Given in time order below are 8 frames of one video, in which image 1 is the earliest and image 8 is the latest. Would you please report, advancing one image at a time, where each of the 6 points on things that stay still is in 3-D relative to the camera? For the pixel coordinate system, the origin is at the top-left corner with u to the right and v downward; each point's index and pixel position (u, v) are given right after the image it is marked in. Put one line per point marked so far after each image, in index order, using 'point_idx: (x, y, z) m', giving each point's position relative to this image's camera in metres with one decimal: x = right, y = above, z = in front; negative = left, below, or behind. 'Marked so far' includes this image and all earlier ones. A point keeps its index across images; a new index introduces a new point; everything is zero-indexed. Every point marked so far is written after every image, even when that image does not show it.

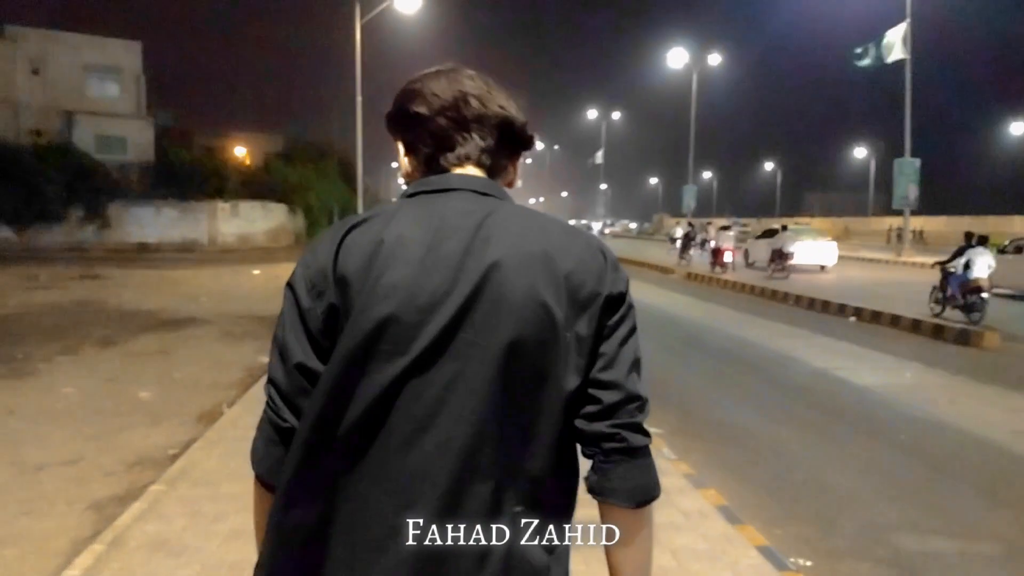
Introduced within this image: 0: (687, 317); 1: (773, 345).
0: (+3.1, -0.5, +16.7) m
1: (+3.6, -0.8, +13.5) m
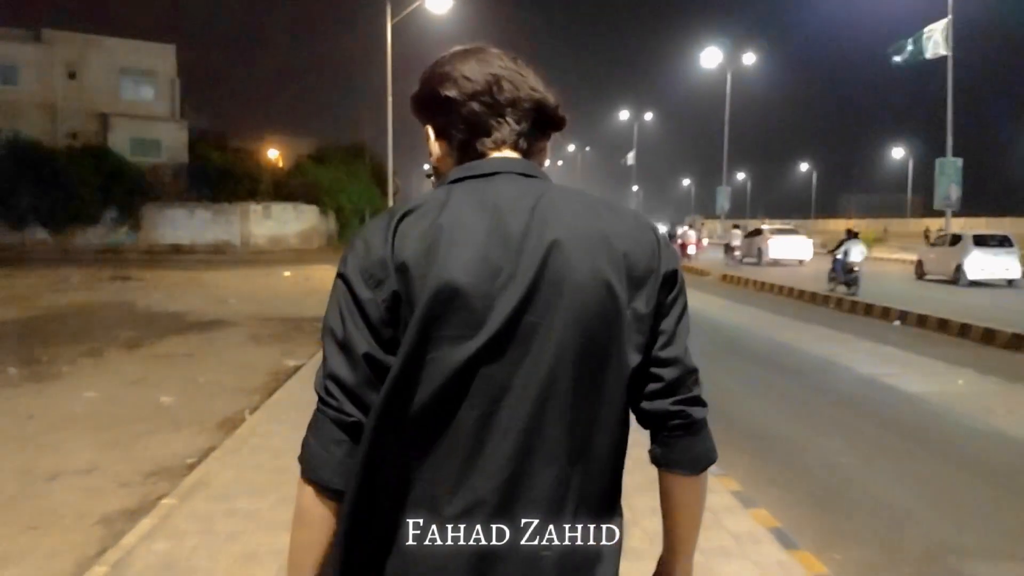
0: (+3.6, -0.6, +16.2) m
1: (+4.1, -0.8, +13.0) m
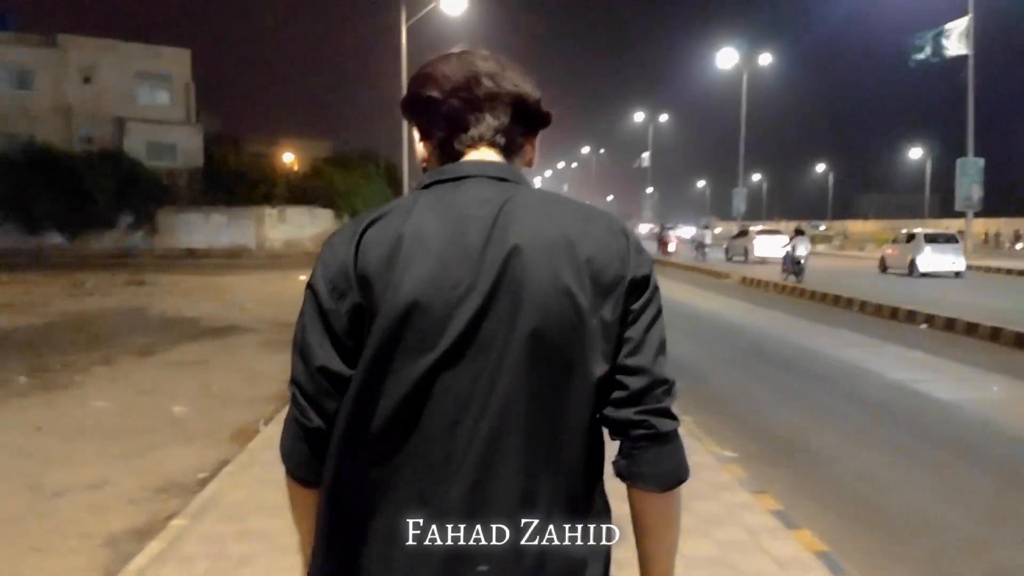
0: (+3.9, -0.6, +15.9) m
1: (+4.3, -0.9, +12.7) m
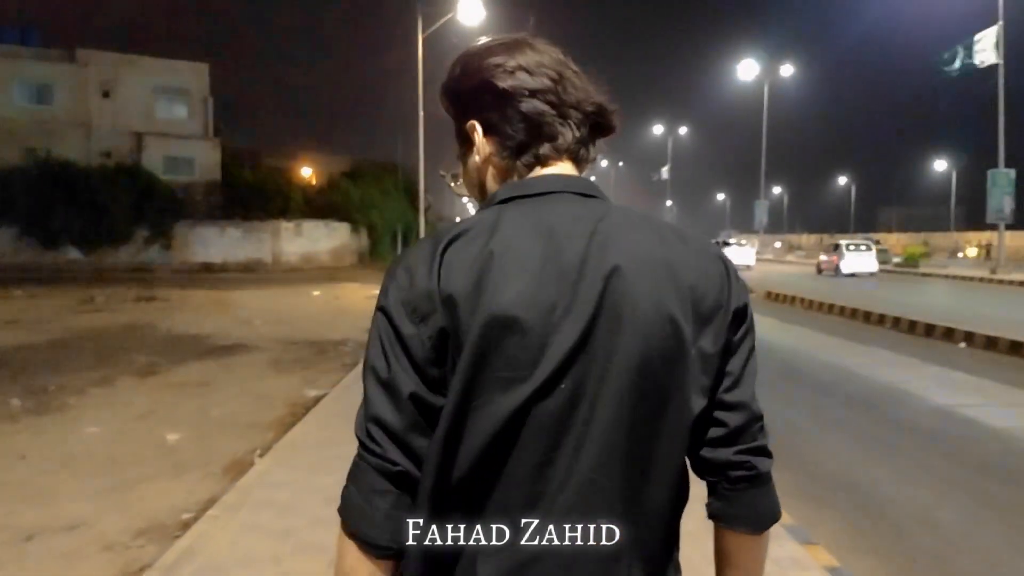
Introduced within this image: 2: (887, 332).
0: (+4.2, -0.9, +15.2) m
1: (+4.6, -1.1, +12.0) m
2: (+7.0, -0.8, +17.7) m
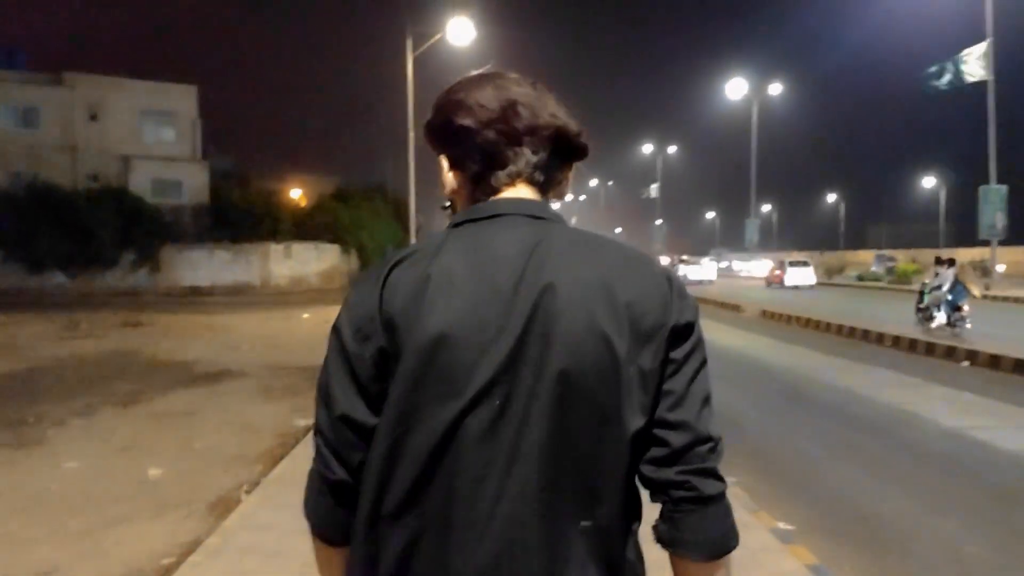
0: (+4.1, -1.2, +14.9) m
1: (+4.5, -1.3, +11.7) m
2: (+6.9, -1.2, +17.5) m
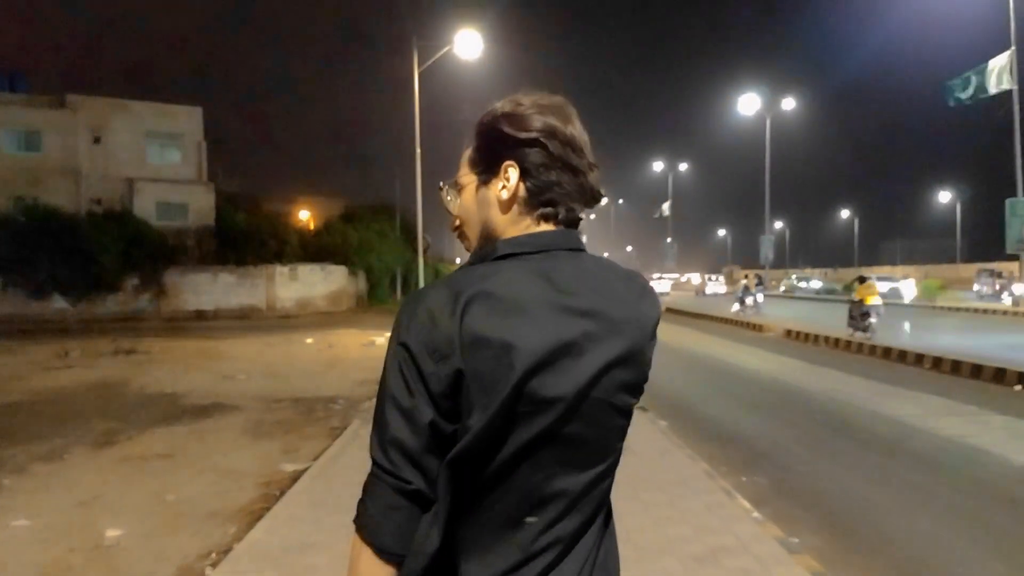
0: (+4.3, -1.5, +13.8) m
1: (+4.7, -1.5, +10.6) m
2: (+7.1, -1.5, +16.3) m
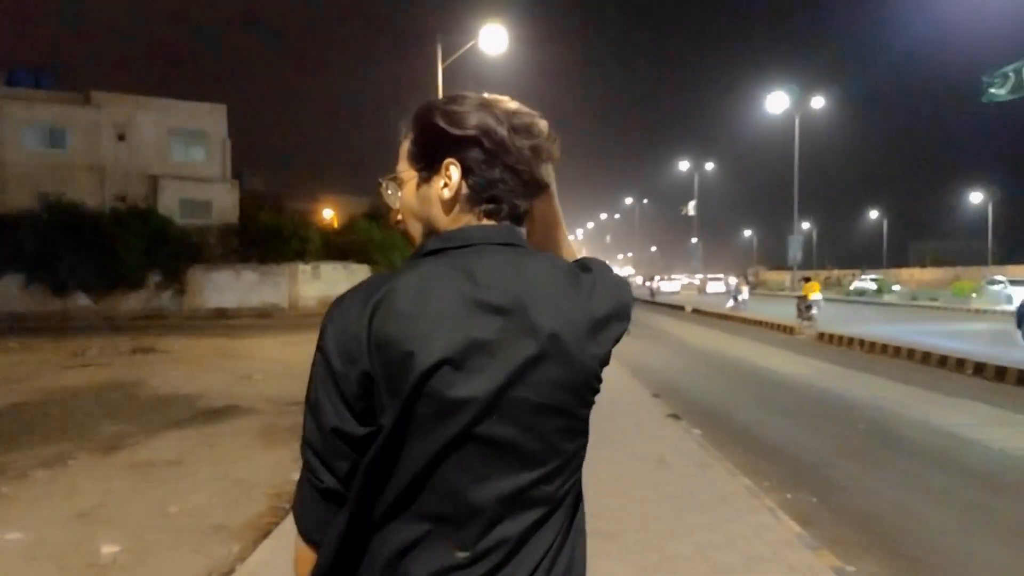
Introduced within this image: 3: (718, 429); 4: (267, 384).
0: (+4.7, -1.5, +13.2) m
1: (+4.9, -1.6, +10.0) m
2: (+7.5, -1.5, +15.6) m
3: (+2.2, -1.5, +10.3) m
4: (-3.8, -1.5, +14.8) m
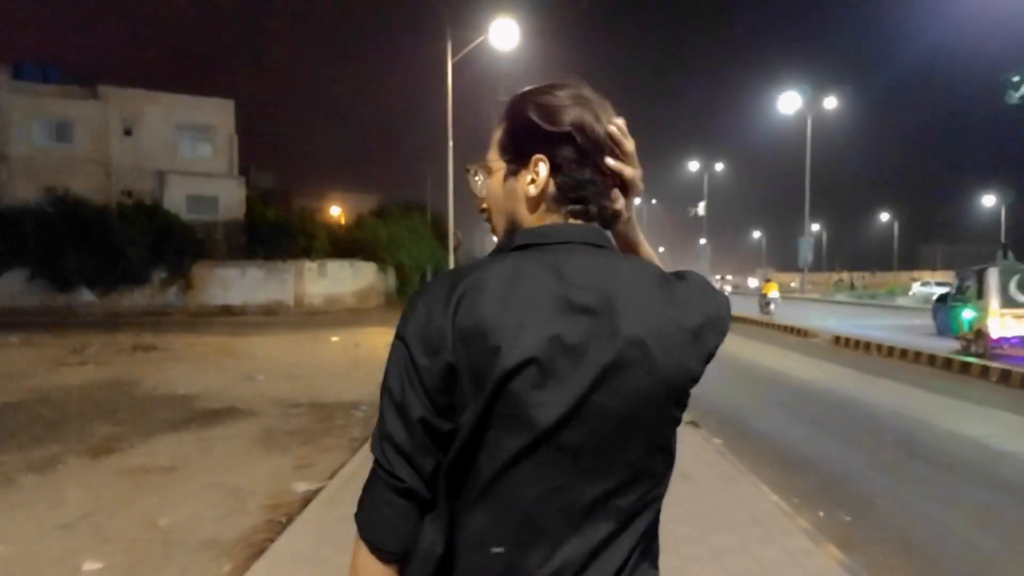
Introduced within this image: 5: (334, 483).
0: (+4.8, -1.5, +12.7) m
1: (+5.0, -1.6, +9.5) m
2: (+7.7, -1.6, +15.1) m
3: (+2.4, -1.5, +9.8) m
4: (-3.7, -1.4, +14.4) m
5: (-1.4, -1.5, +7.4) m
